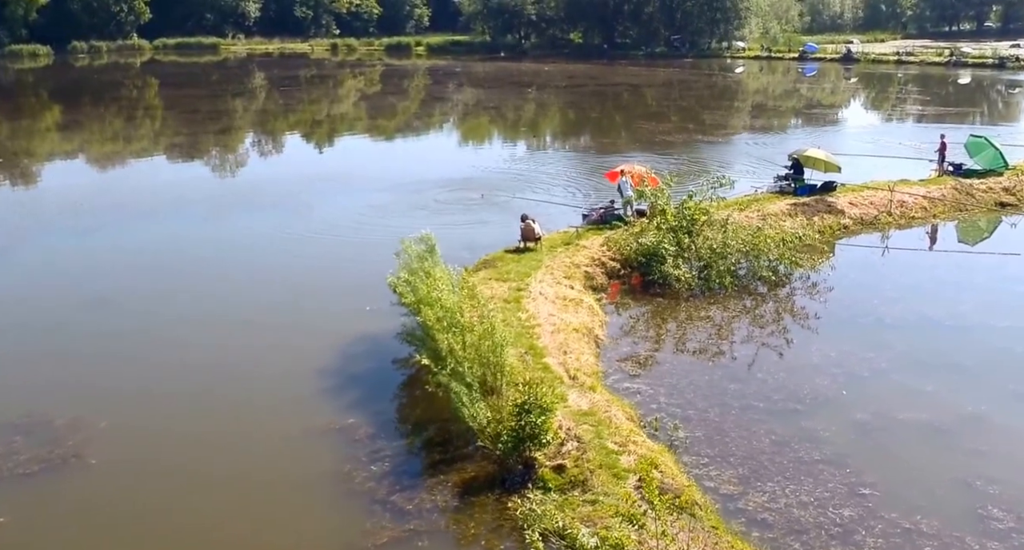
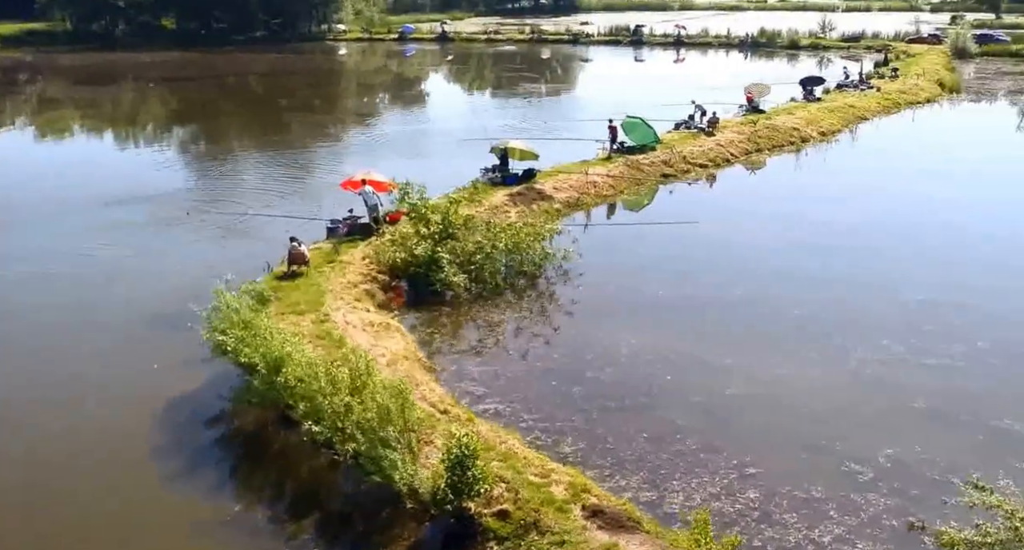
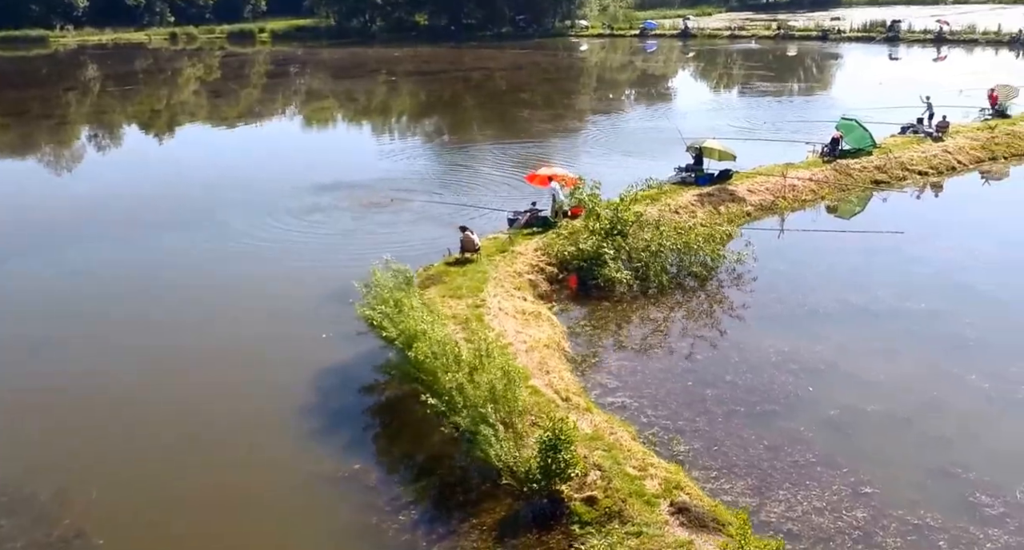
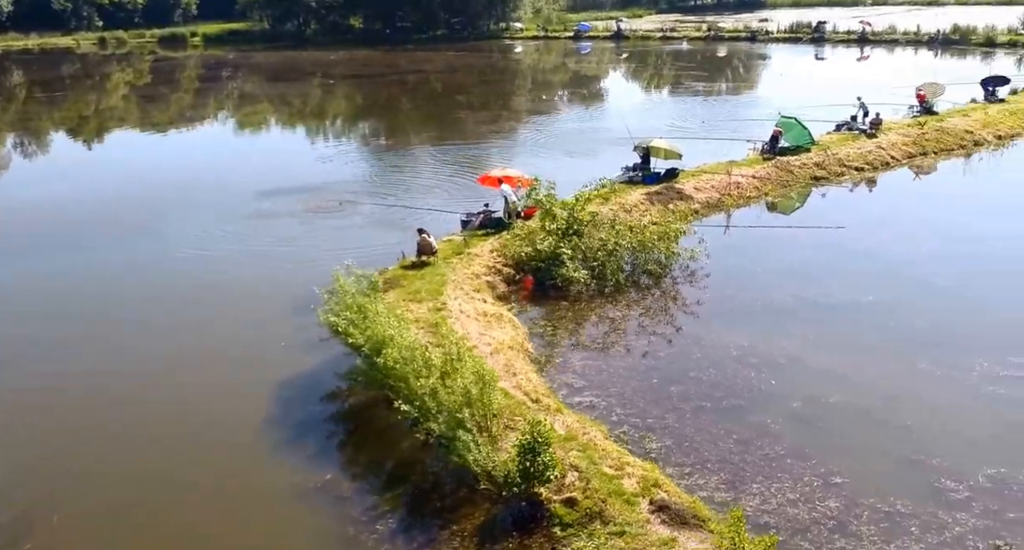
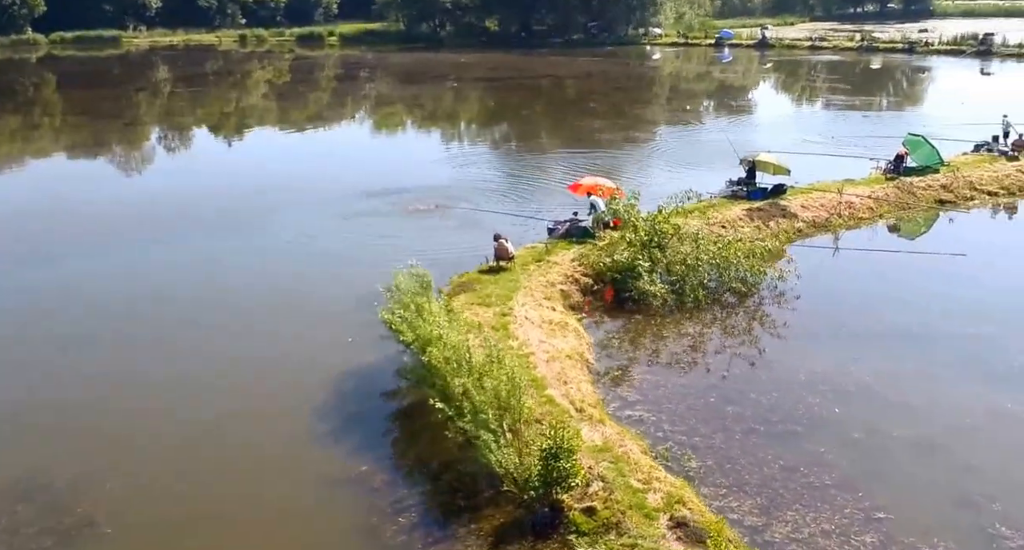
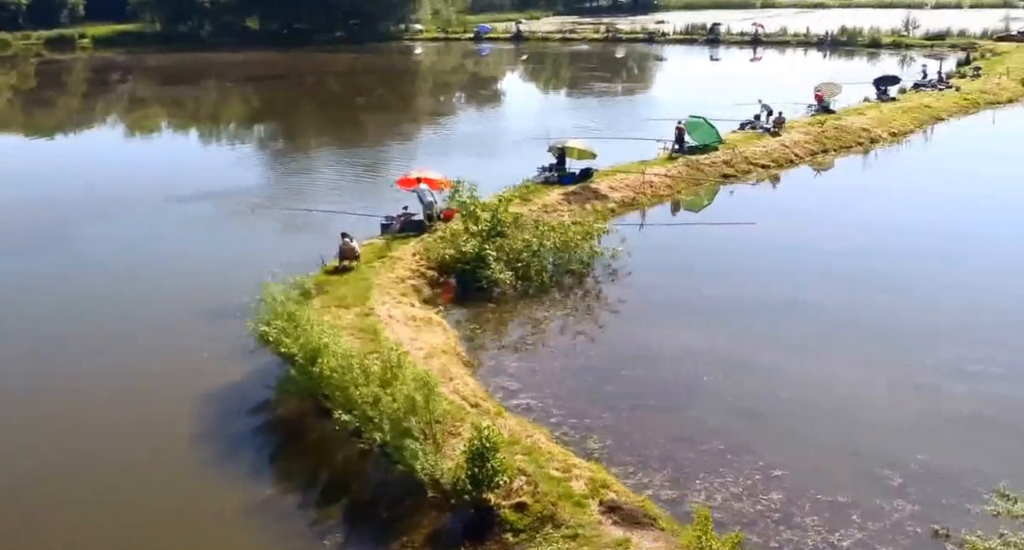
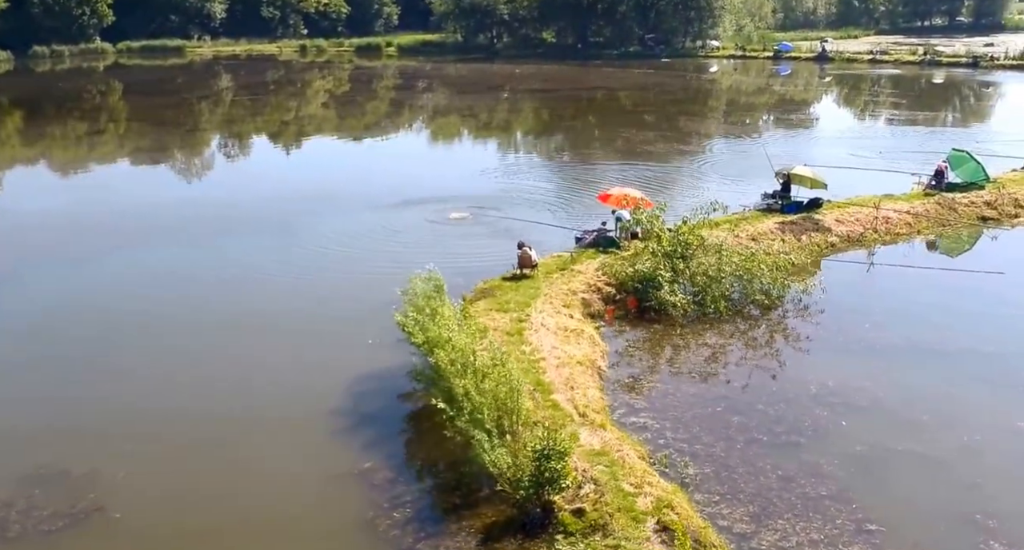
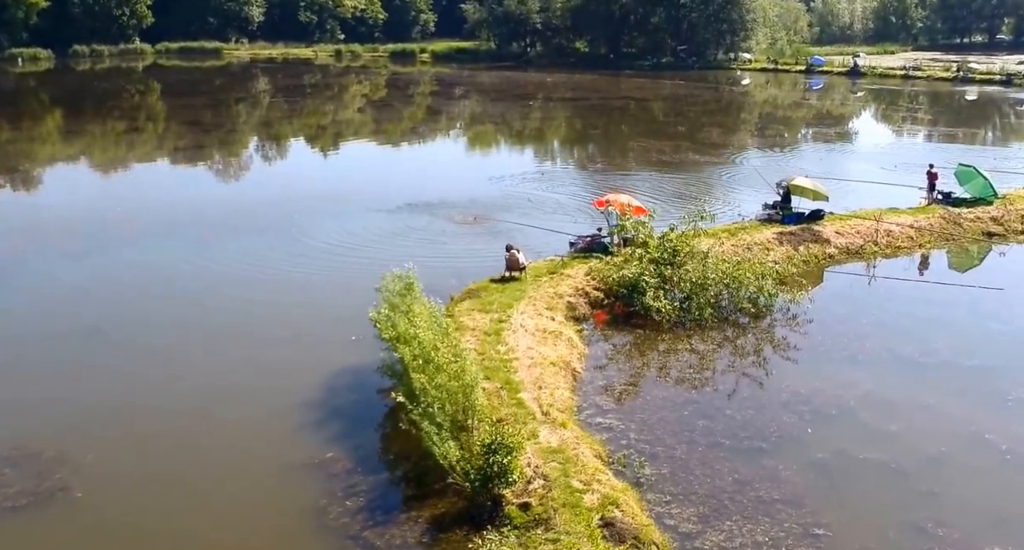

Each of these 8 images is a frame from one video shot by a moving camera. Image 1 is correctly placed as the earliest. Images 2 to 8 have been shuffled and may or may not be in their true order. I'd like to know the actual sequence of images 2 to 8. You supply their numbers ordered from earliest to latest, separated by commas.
8, 7, 5, 3, 4, 6, 2
